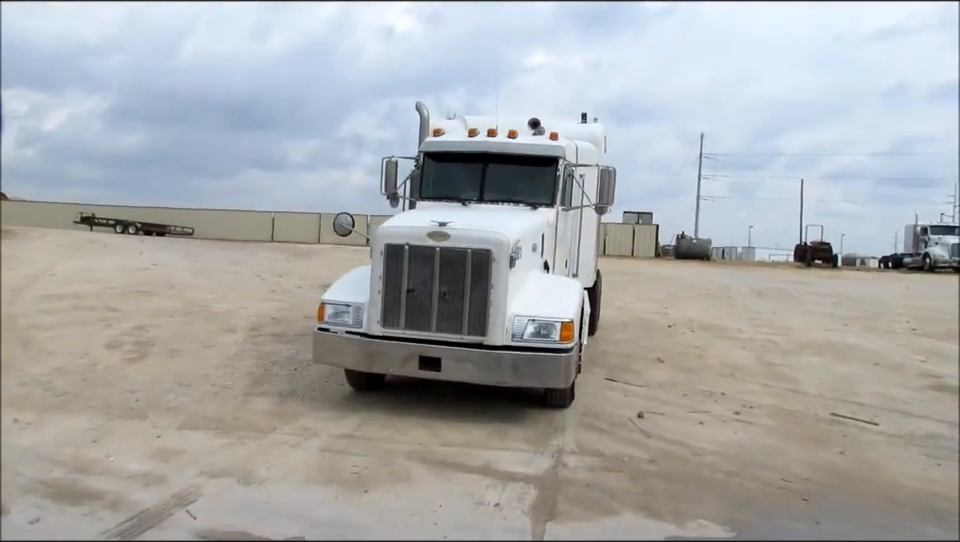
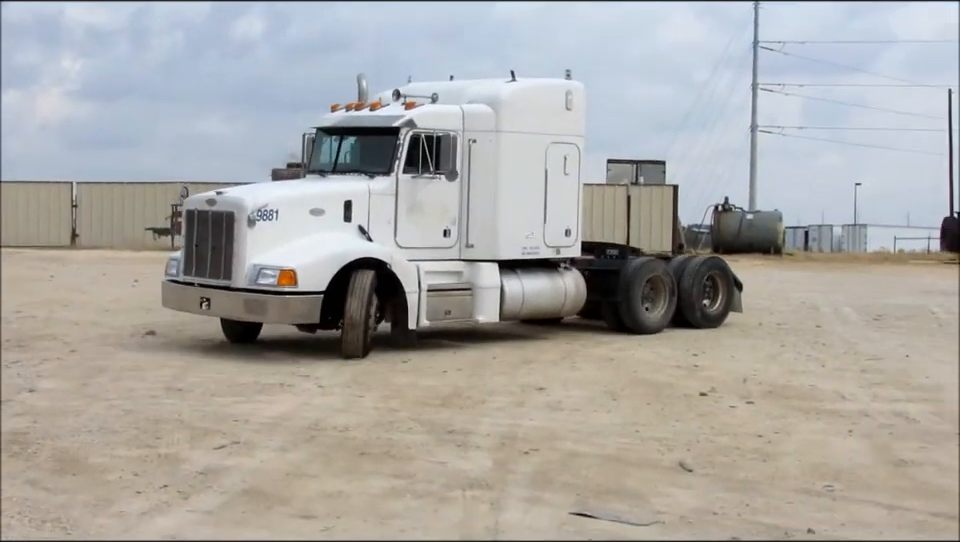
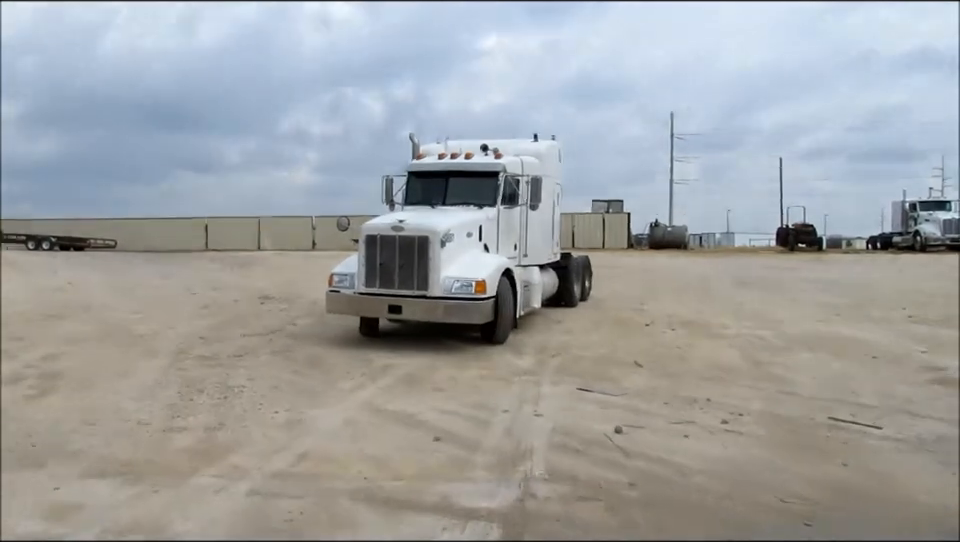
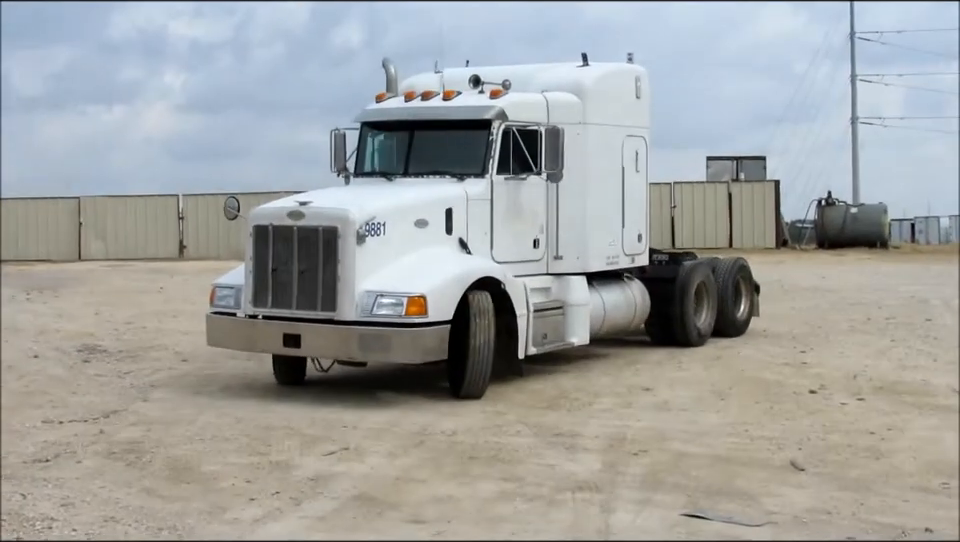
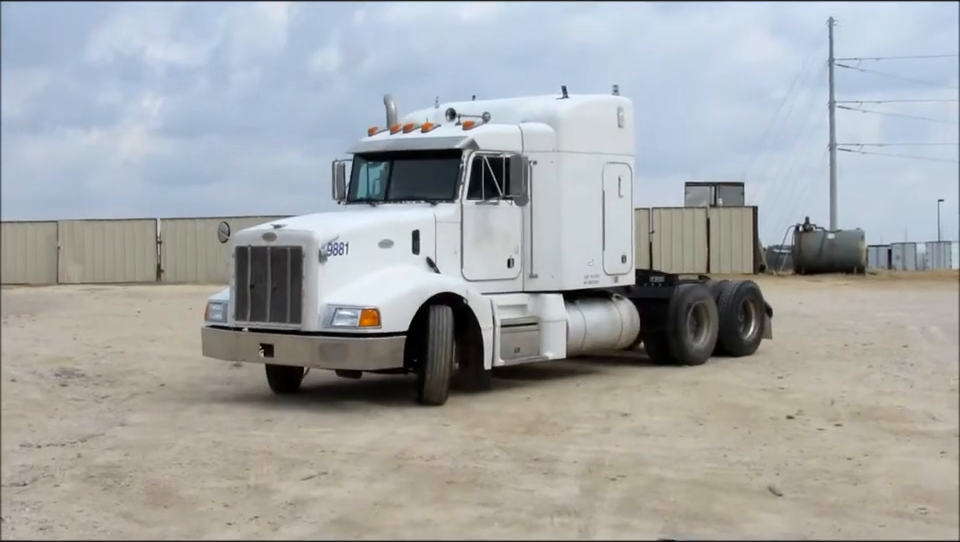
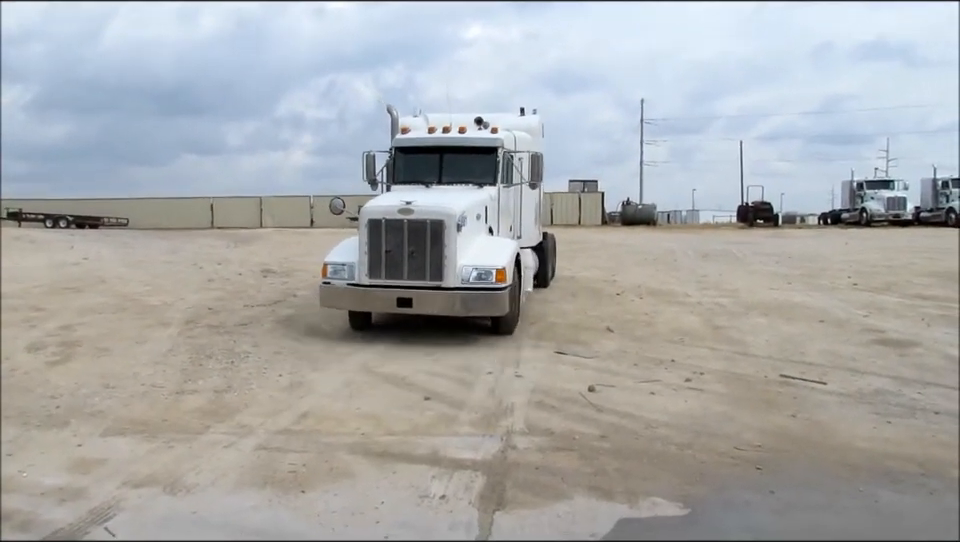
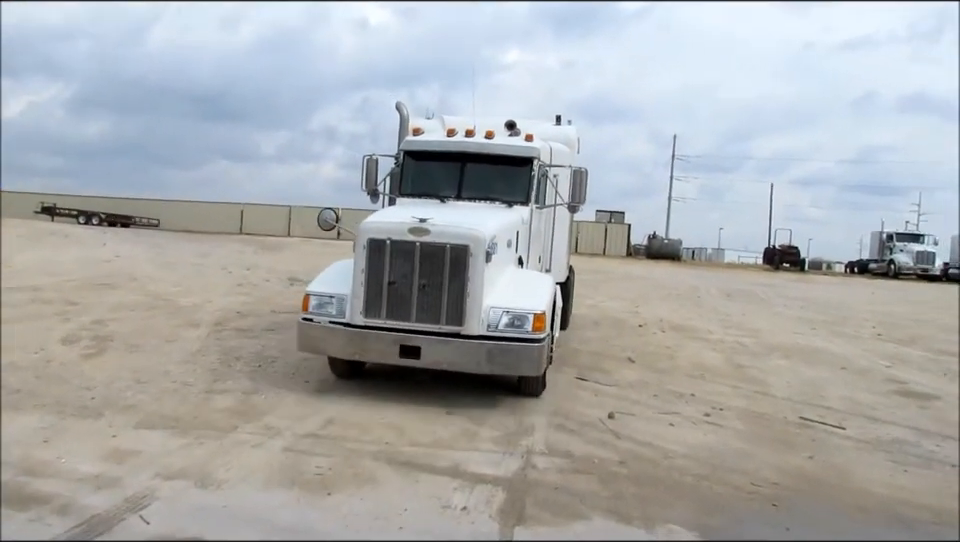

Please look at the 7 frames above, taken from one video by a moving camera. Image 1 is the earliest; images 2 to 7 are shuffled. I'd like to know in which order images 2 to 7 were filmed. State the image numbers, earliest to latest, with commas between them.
7, 6, 3, 4, 5, 2
